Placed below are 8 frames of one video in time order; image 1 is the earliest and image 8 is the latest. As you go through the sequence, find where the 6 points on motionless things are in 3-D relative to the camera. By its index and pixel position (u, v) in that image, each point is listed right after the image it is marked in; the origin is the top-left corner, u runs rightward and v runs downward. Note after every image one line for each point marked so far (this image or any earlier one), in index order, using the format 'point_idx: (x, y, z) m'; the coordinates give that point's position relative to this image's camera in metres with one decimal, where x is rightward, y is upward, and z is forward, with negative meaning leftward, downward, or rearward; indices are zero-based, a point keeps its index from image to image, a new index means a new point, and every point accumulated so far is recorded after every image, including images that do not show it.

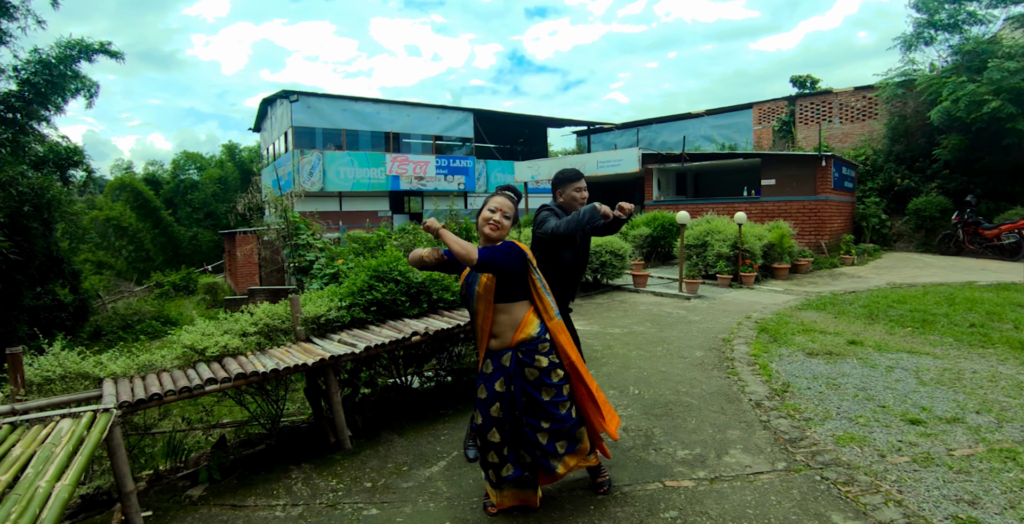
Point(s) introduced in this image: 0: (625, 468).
0: (+0.7, -1.2, +2.9) m
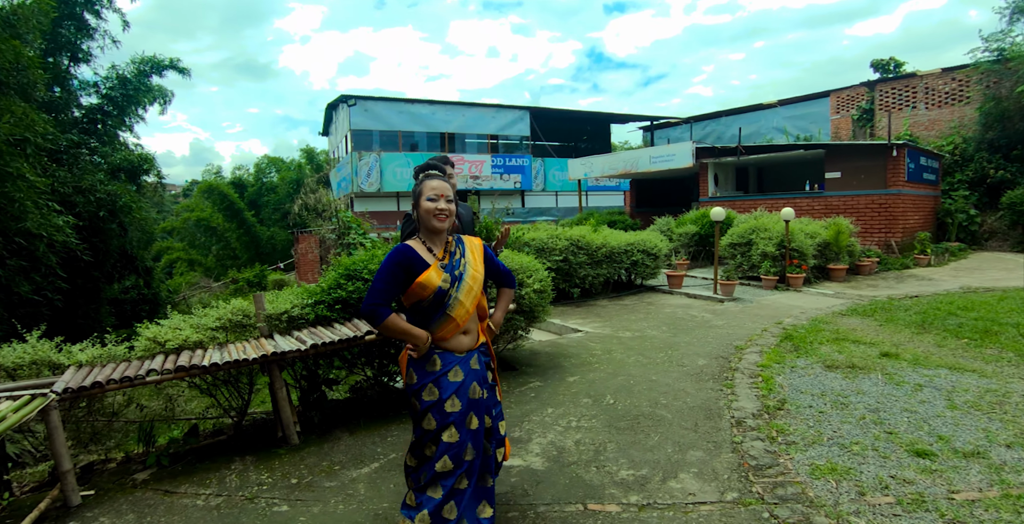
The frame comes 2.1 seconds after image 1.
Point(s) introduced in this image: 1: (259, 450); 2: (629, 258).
0: (+0.2, -1.2, +2.6) m
1: (-1.8, -1.3, +3.3) m
2: (+2.9, +0.1, +11.3) m
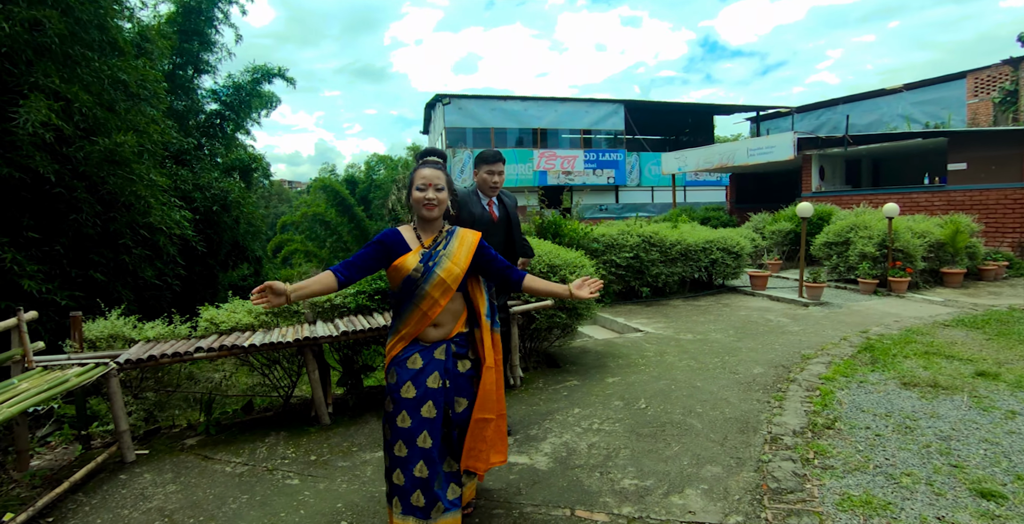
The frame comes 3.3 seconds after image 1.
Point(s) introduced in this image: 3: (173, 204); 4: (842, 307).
0: (+0.2, -1.2, +2.5) m
1: (-1.6, -1.2, +3.6) m
2: (+4.4, +0.1, +10.7) m
3: (-7.3, +1.3, +10.3) m
4: (+5.0, -0.7, +7.3) m
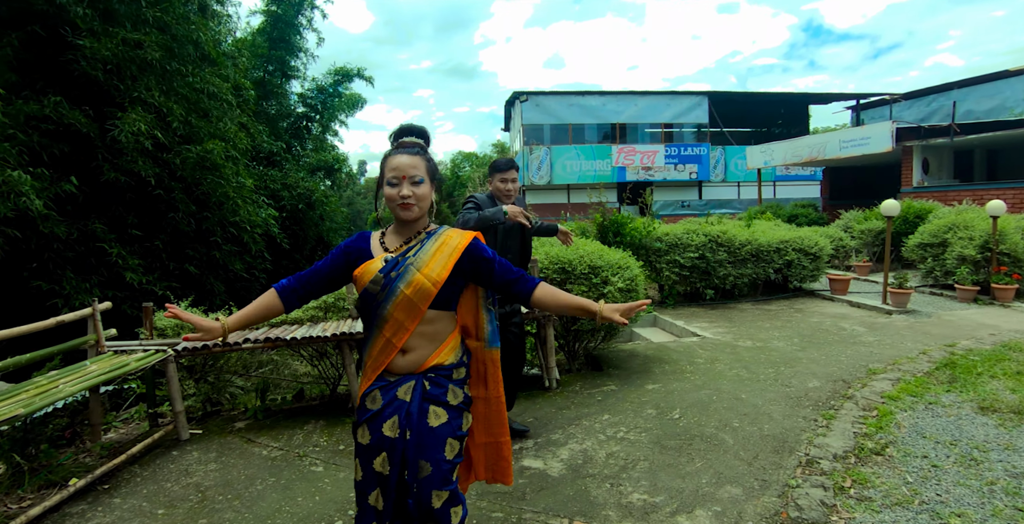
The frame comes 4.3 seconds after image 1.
0: (+0.2, -1.2, +2.5) m
1: (-1.4, -1.2, +3.8) m
2: (+5.6, +0.1, +9.9) m
3: (-6.0, +1.4, +11.3) m
4: (+5.7, -0.7, +6.5) m
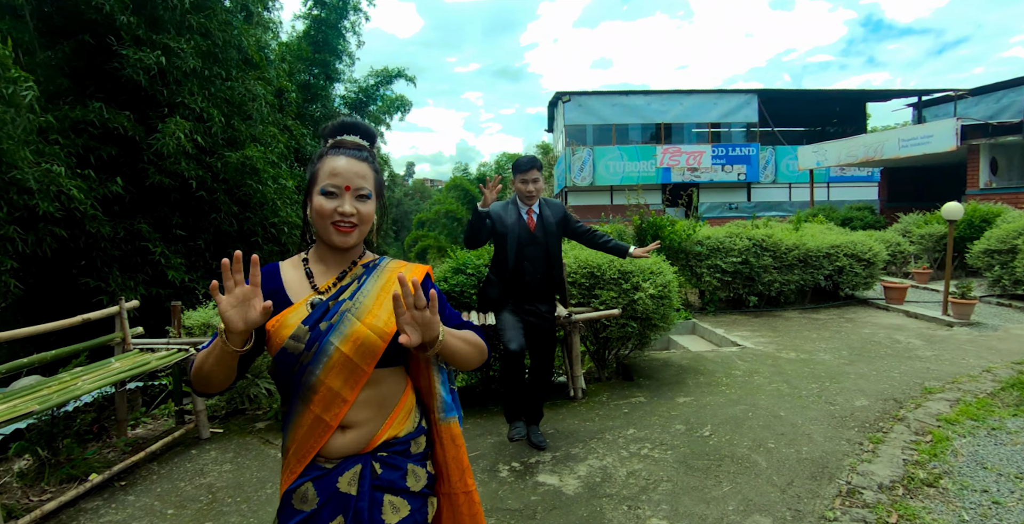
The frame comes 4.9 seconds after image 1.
0: (+0.3, -1.2, +2.3) m
1: (-1.3, -1.2, +3.8) m
2: (+6.2, 0.0, +9.3) m
3: (-5.2, +1.4, +11.6) m
4: (+6.1, -0.9, +5.9) m
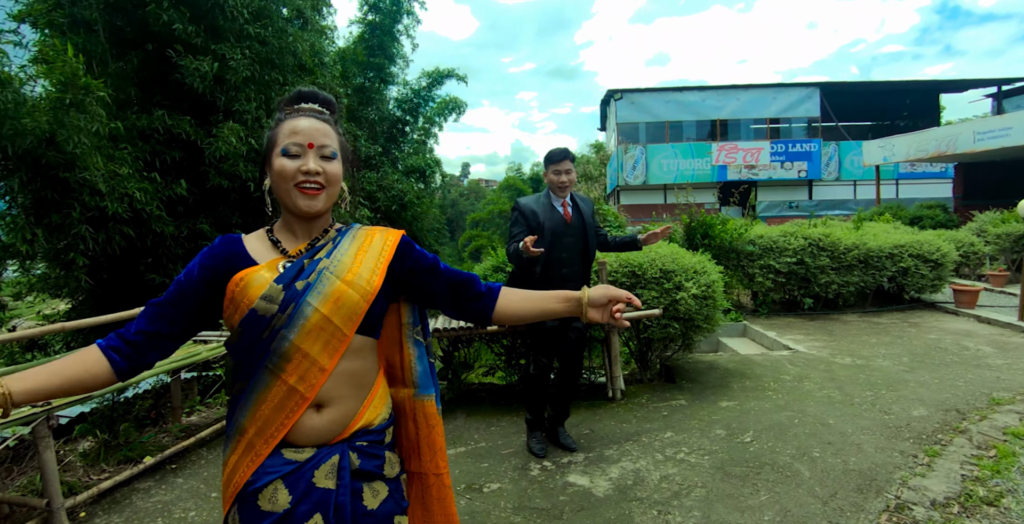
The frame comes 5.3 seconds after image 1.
0: (+0.4, -1.2, +2.3) m
1: (-1.0, -1.2, +3.9) m
2: (+6.9, 0.0, +8.7) m
3: (-4.2, +1.4, +12.0) m
4: (+6.5, -0.9, +5.4) m
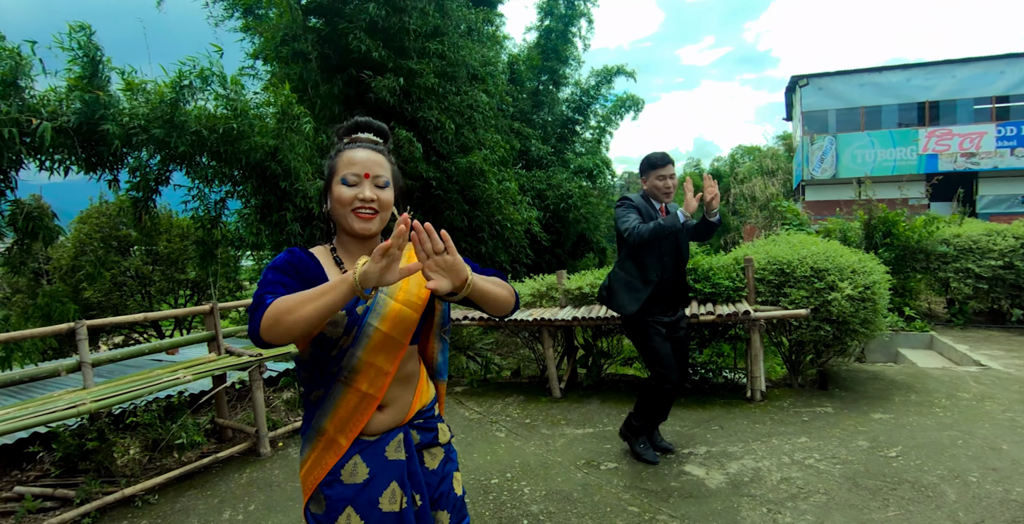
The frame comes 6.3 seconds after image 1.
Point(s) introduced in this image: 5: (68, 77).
0: (+1.0, -1.2, +2.4) m
1: (+0.1, -1.2, +4.4) m
2: (+9.1, -0.2, +6.8) m
3: (-0.6, +1.6, +13.1) m
4: (+7.7, -1.0, +3.7) m
5: (-3.2, +1.3, +3.4) m
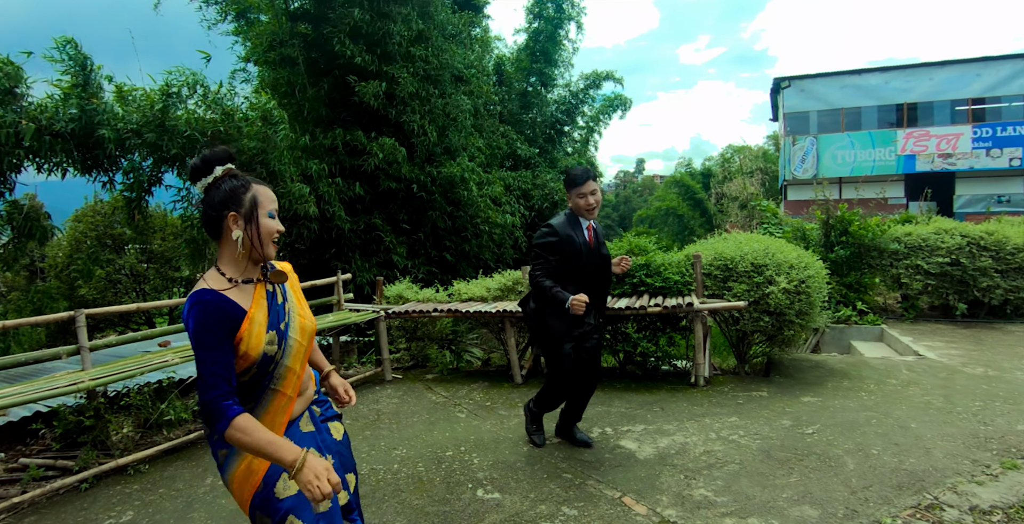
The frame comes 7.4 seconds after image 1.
0: (+0.7, -1.2, +2.7) m
1: (-0.2, -1.2, +4.7) m
2: (+8.8, -0.1, +7.1) m
3: (-0.9, +1.7, +13.3) m
4: (+7.4, -1.0, +4.0) m
5: (-3.5, +1.4, +3.7) m
